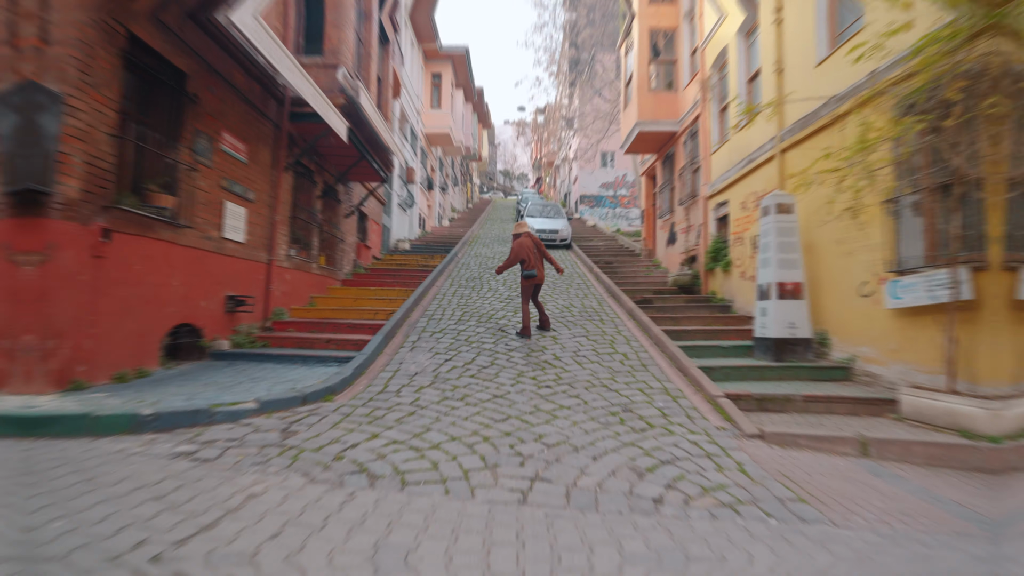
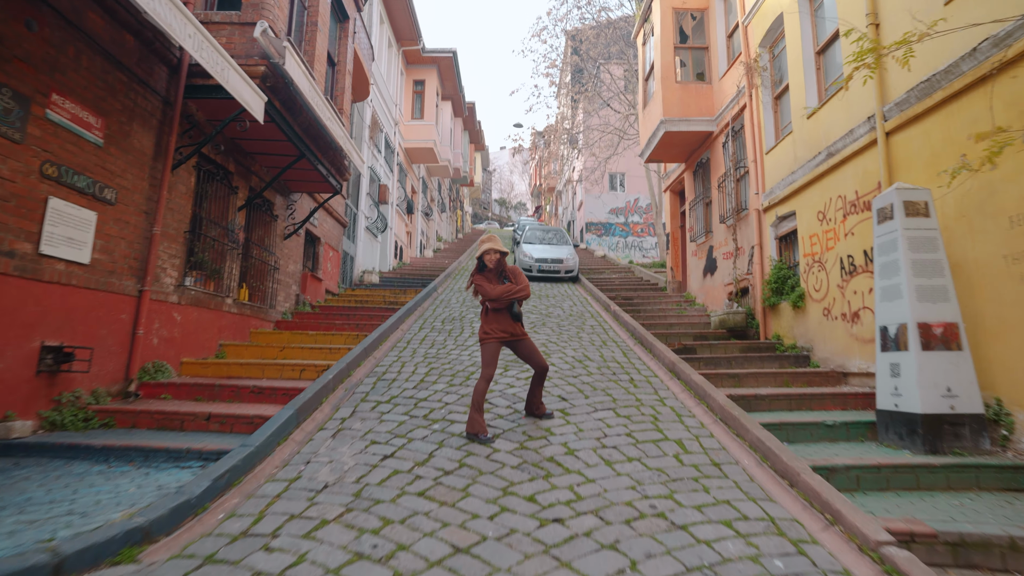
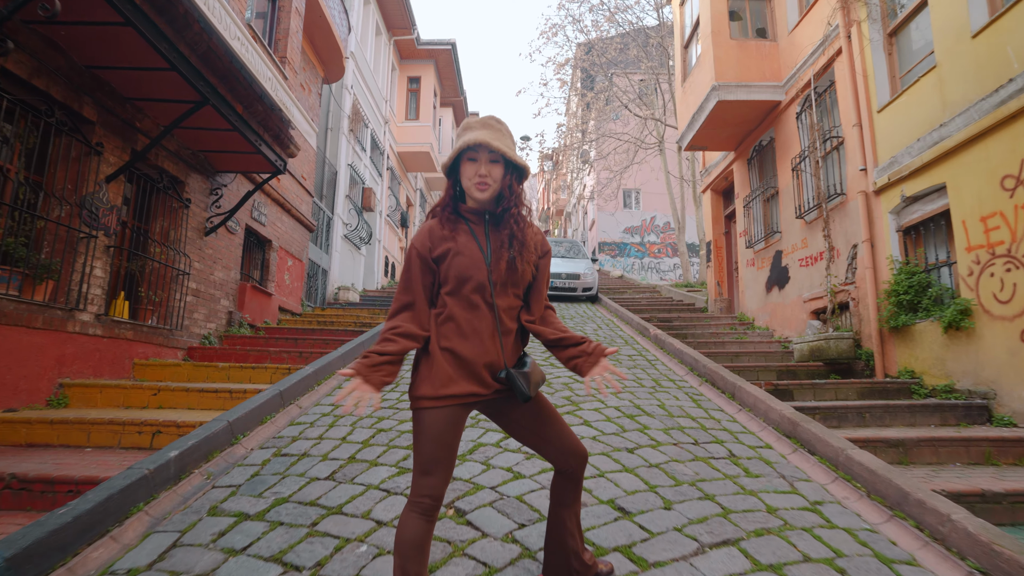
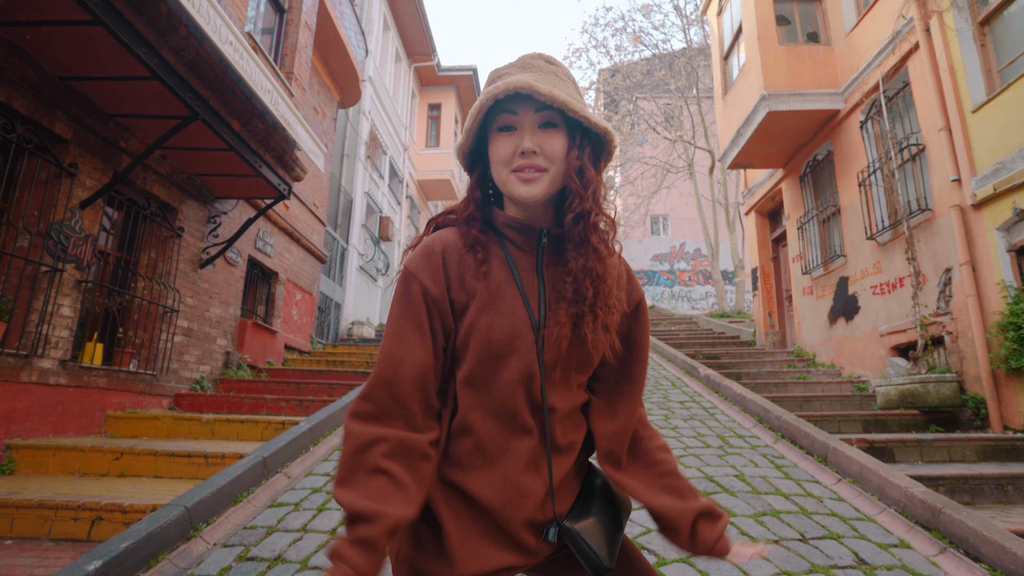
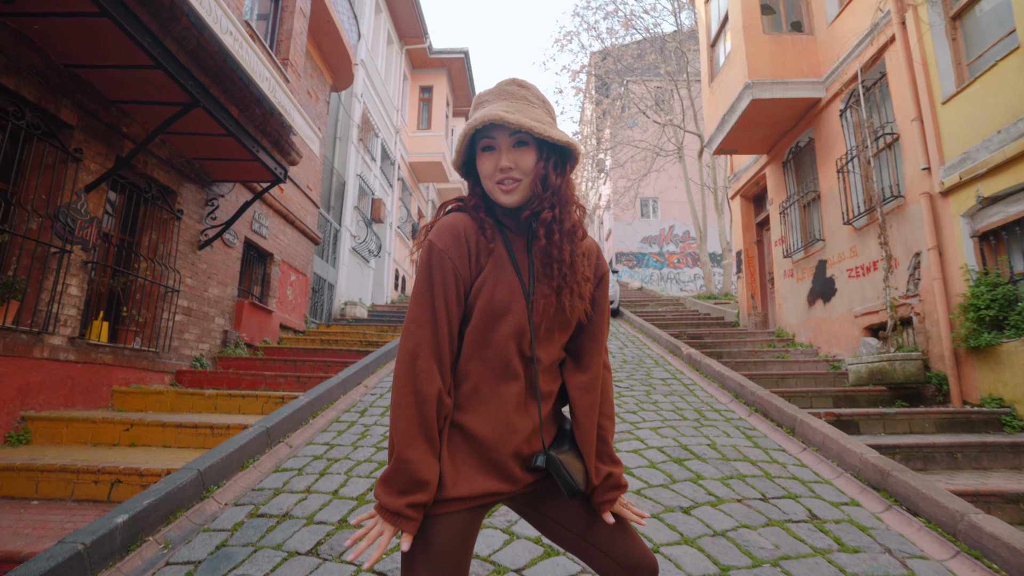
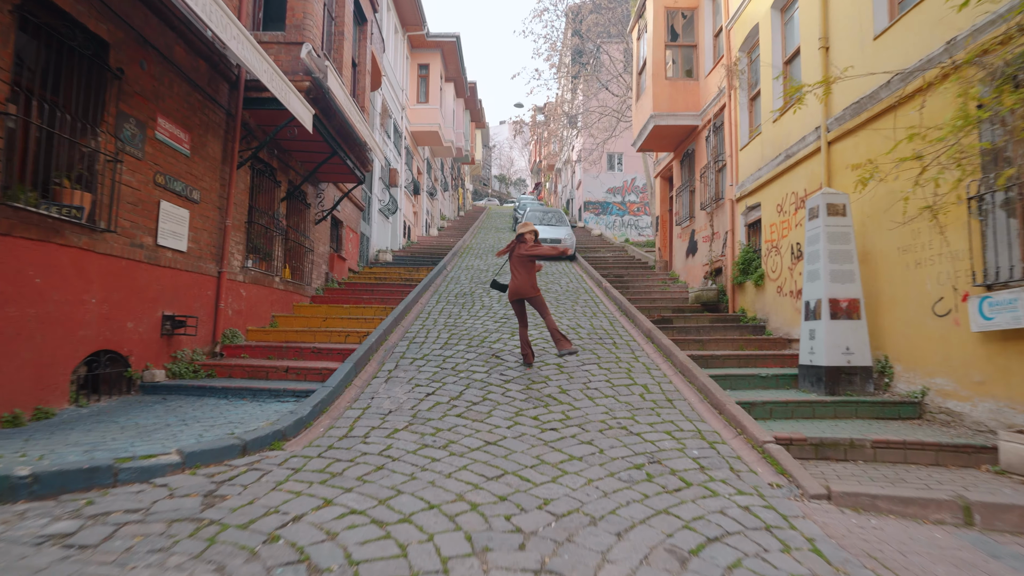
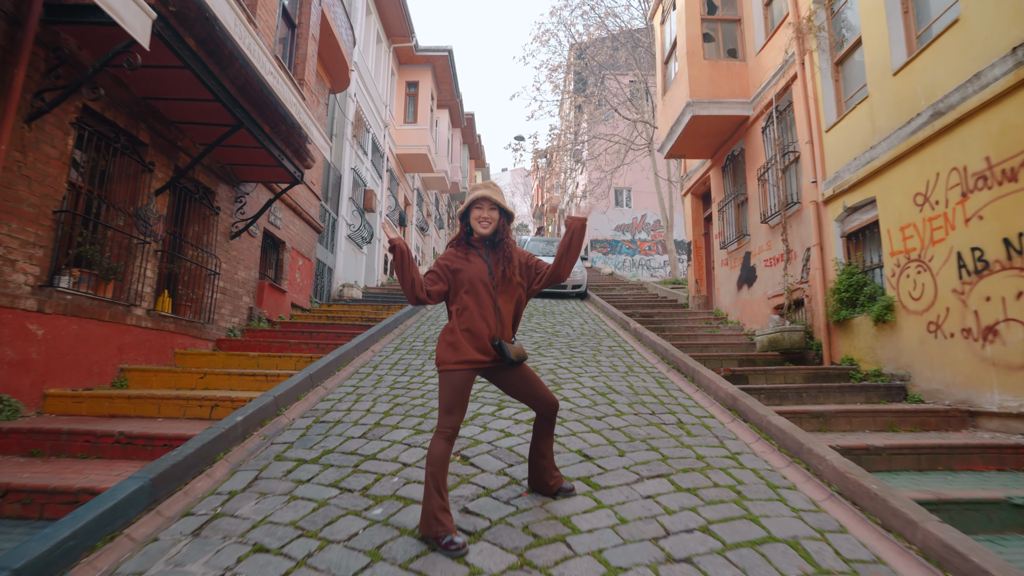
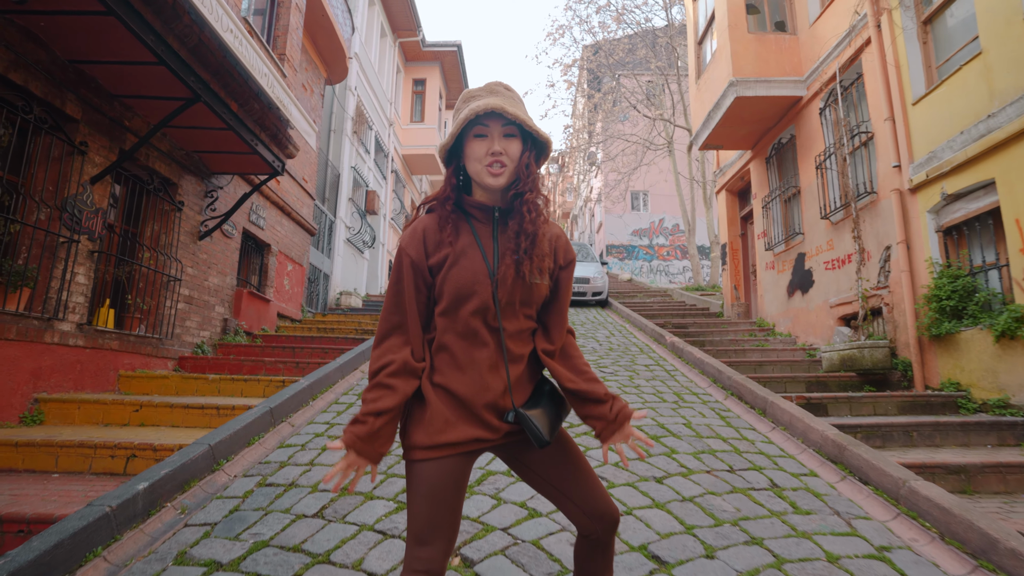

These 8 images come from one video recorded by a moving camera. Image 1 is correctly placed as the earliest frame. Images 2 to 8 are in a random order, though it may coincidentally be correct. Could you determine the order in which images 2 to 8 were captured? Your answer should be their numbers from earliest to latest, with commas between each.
6, 2, 7, 3, 8, 5, 4
